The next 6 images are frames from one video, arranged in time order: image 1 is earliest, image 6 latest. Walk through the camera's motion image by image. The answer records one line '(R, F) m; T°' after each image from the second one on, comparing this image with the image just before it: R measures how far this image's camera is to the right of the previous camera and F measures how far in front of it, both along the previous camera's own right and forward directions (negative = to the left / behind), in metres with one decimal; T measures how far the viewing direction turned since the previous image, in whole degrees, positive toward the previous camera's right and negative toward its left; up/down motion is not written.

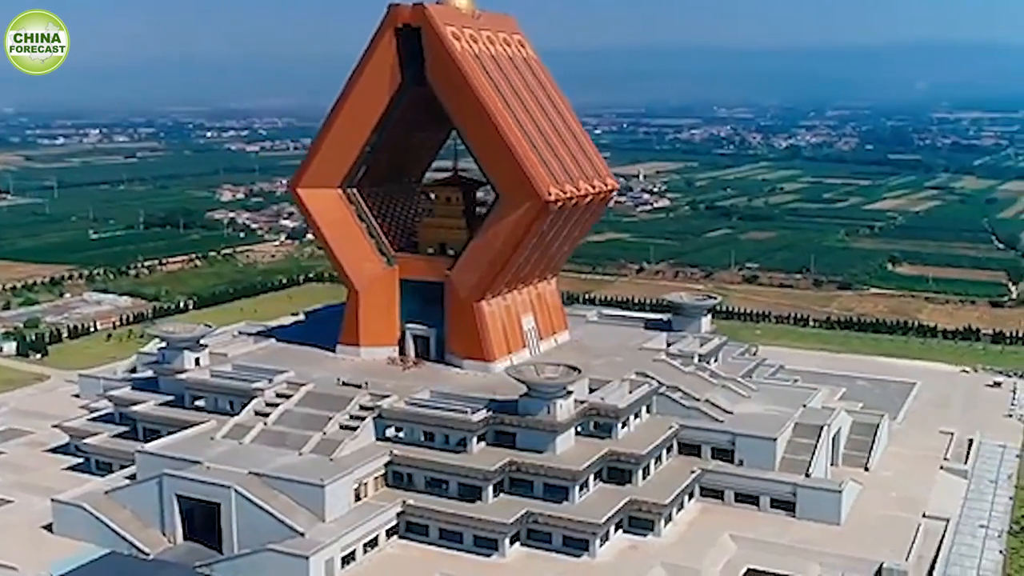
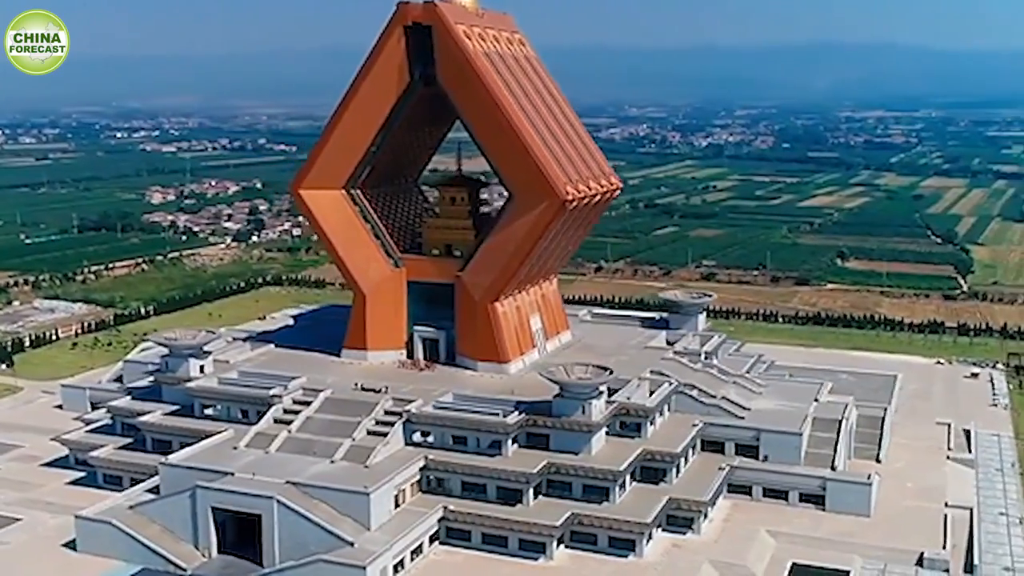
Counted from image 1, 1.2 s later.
(-2.6, +0.3) m; +5°
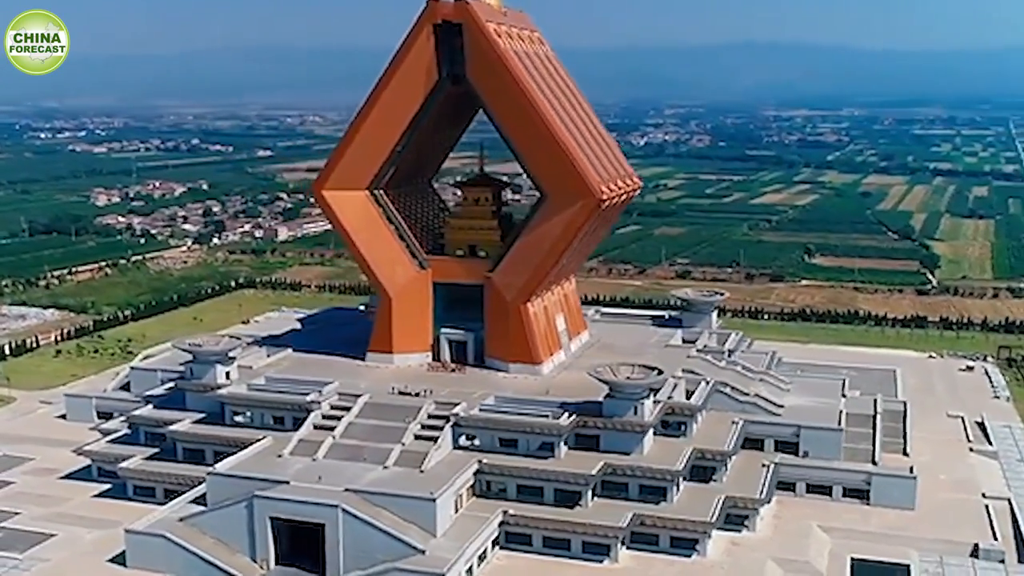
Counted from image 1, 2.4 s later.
(-2.7, +0.3) m; +4°
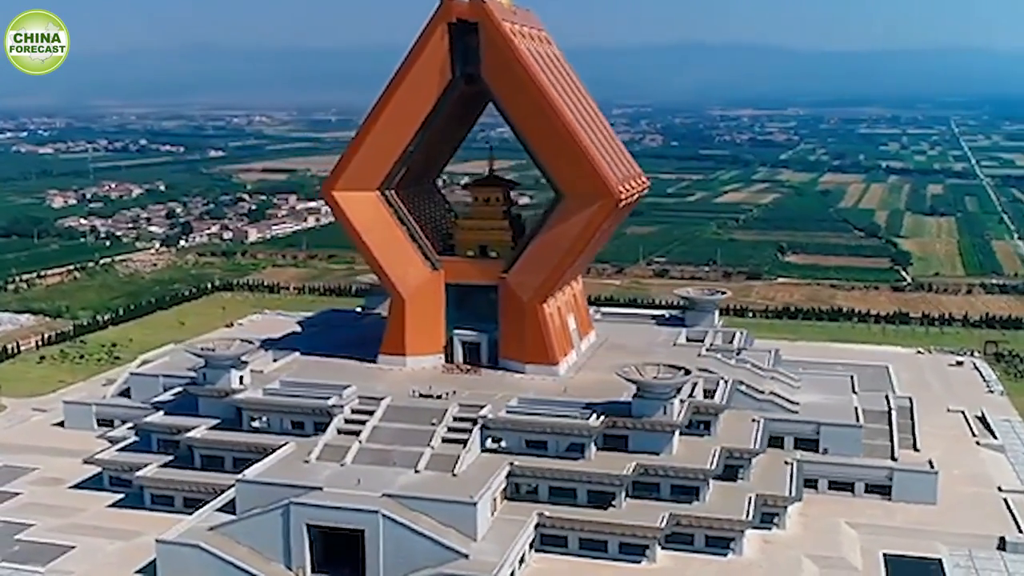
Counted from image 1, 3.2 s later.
(-1.8, +0.2) m; +3°
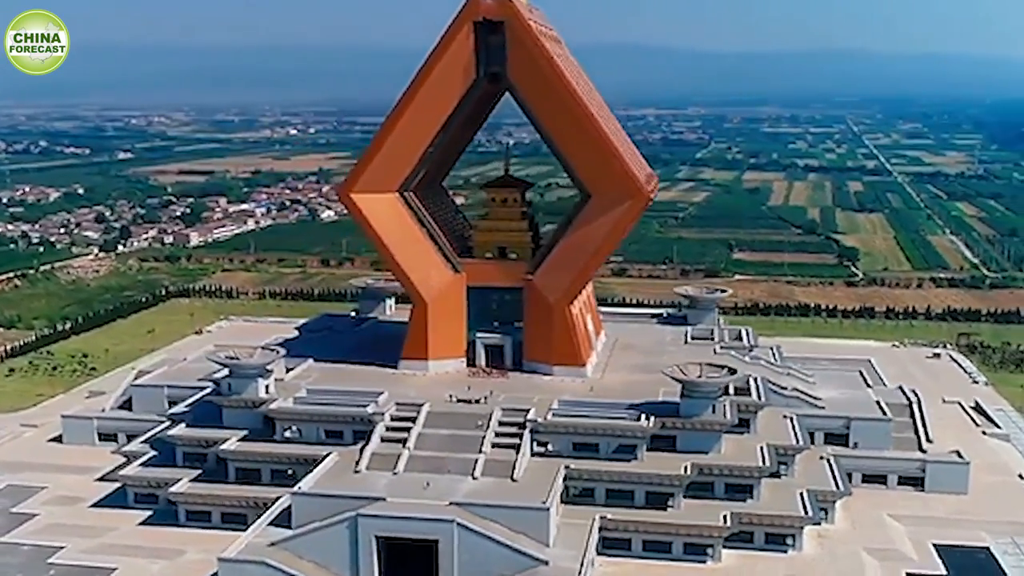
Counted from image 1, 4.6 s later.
(-3.1, +0.4) m; +5°
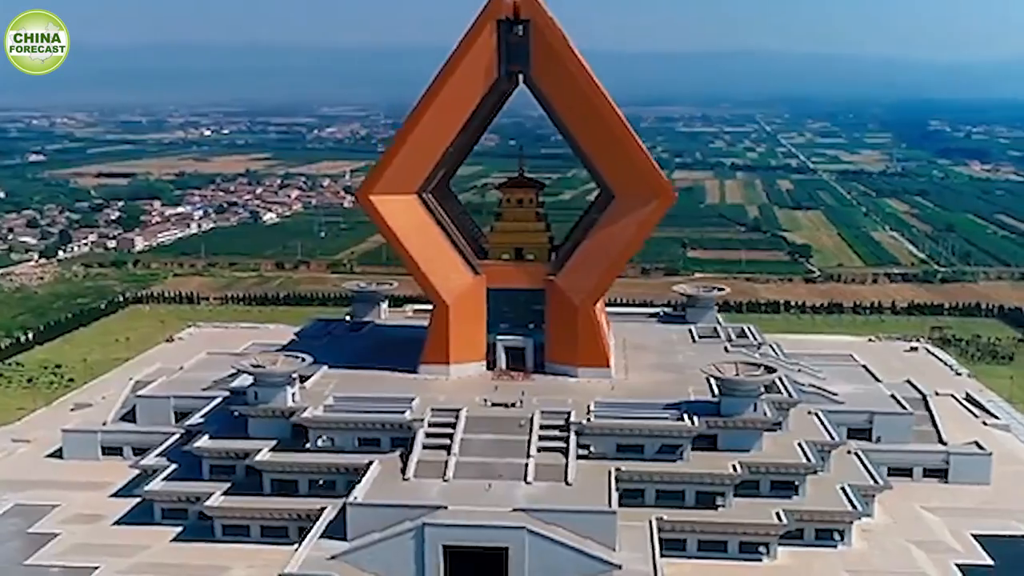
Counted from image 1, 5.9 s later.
(-2.8, +0.4) m; +5°
